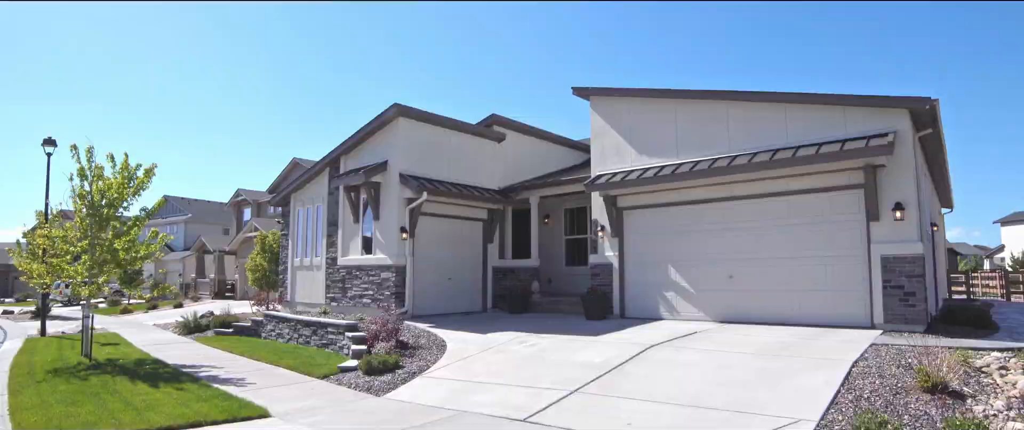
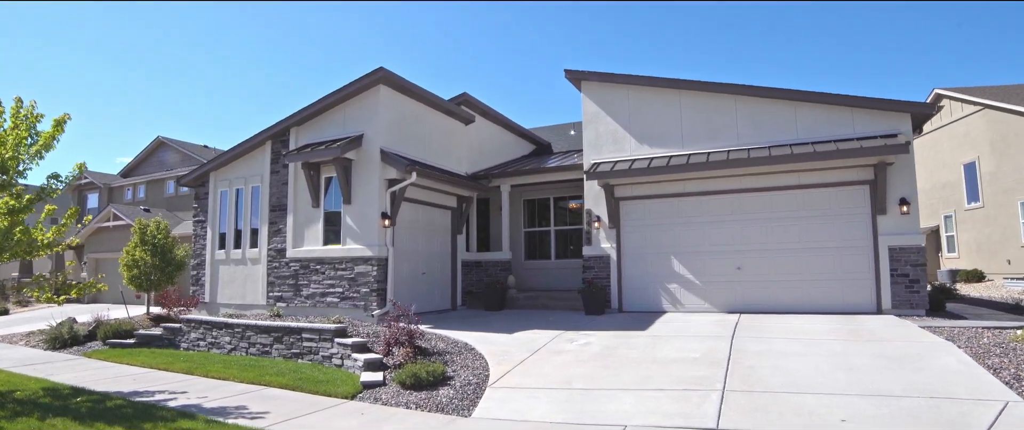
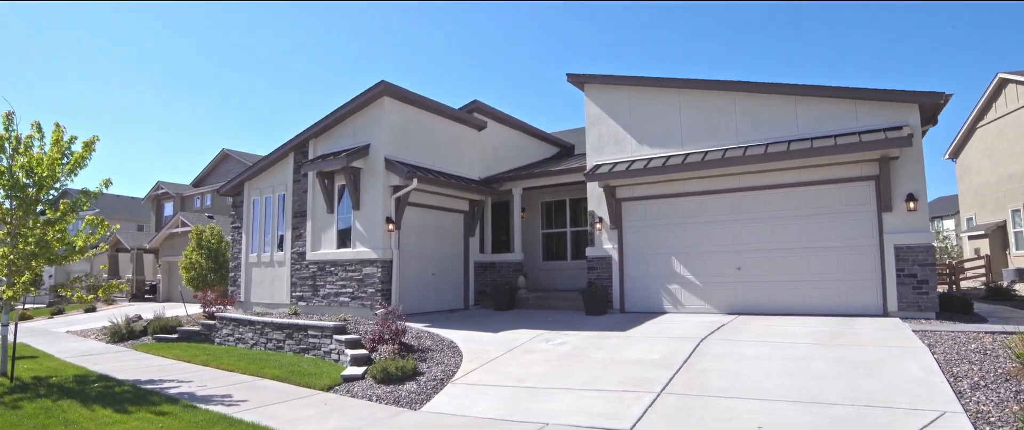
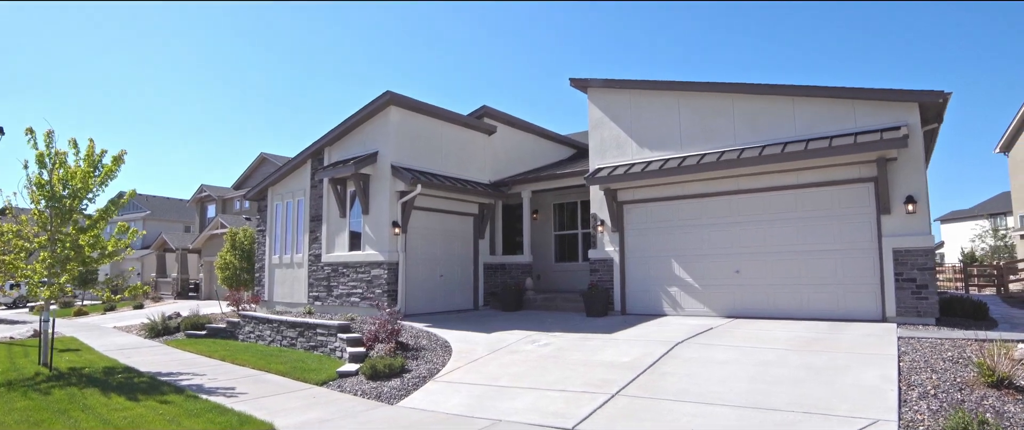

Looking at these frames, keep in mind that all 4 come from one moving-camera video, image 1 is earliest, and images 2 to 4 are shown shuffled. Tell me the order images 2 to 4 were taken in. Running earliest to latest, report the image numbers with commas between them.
4, 3, 2
